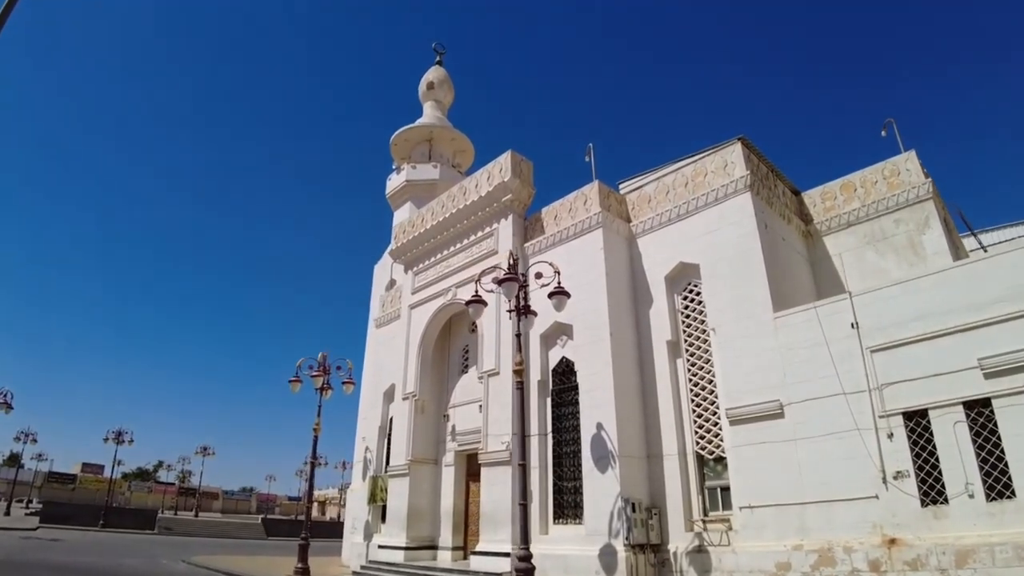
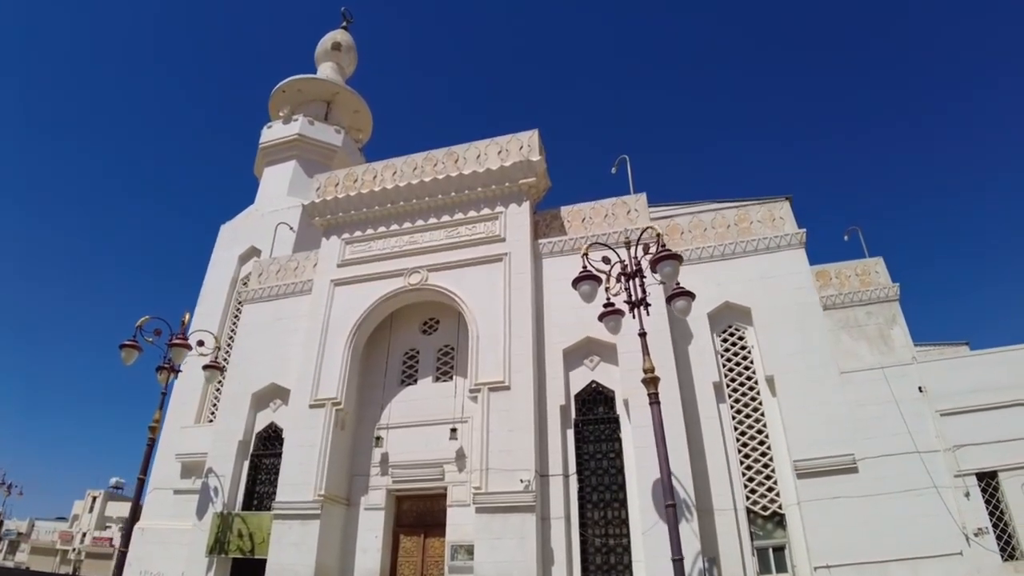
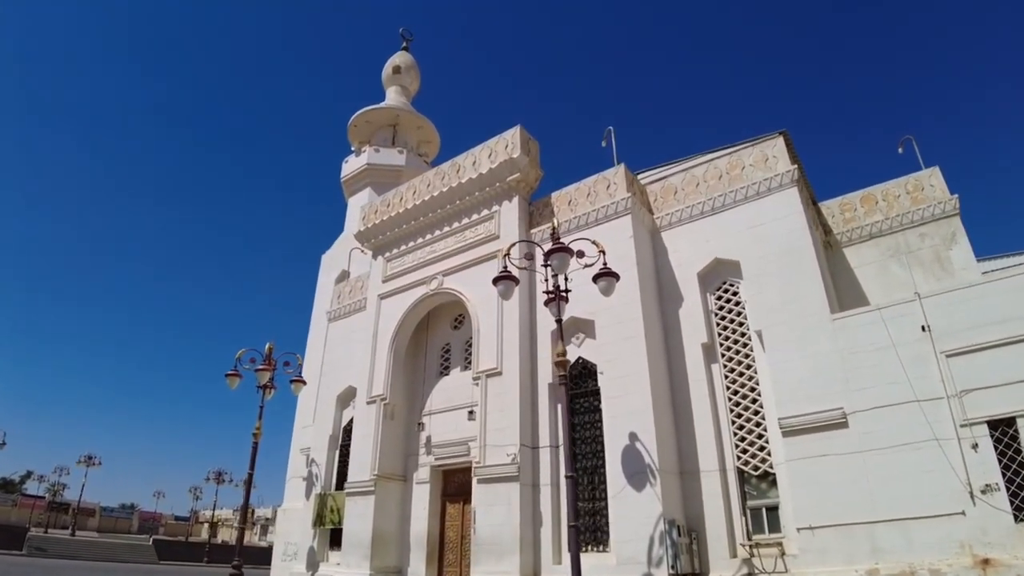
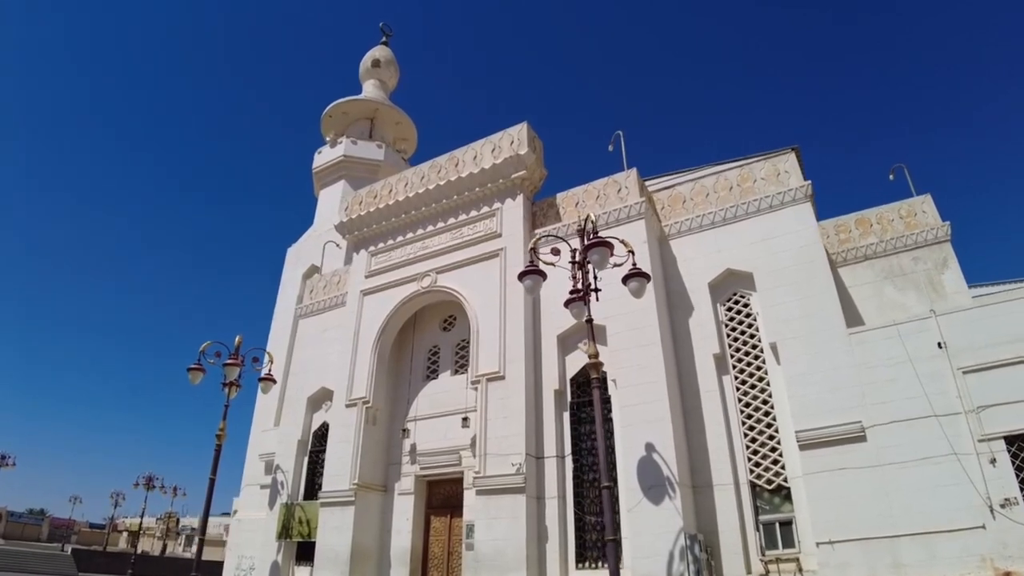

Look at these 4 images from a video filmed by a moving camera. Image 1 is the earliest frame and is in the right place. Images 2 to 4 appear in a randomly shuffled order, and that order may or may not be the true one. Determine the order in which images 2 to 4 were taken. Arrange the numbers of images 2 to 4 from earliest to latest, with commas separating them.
3, 4, 2
